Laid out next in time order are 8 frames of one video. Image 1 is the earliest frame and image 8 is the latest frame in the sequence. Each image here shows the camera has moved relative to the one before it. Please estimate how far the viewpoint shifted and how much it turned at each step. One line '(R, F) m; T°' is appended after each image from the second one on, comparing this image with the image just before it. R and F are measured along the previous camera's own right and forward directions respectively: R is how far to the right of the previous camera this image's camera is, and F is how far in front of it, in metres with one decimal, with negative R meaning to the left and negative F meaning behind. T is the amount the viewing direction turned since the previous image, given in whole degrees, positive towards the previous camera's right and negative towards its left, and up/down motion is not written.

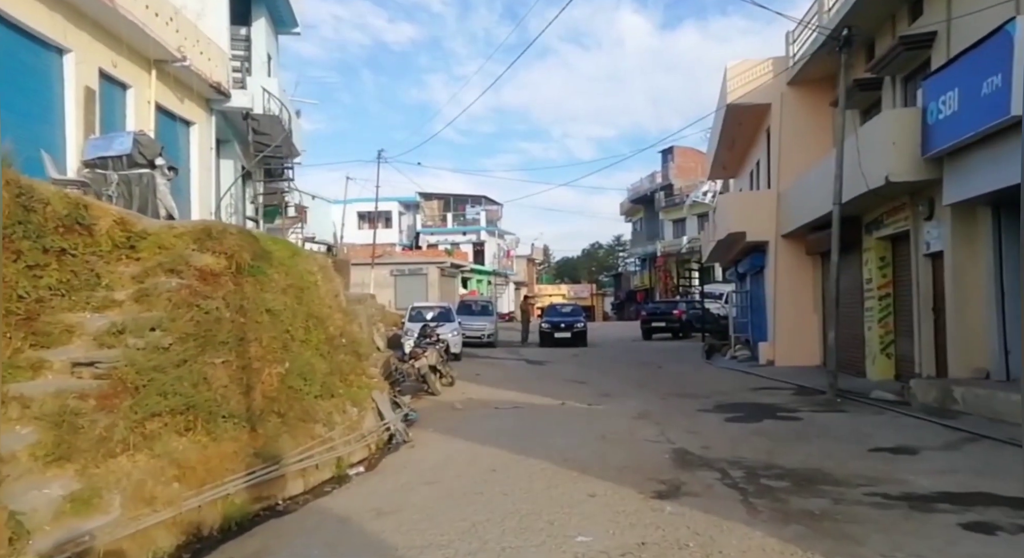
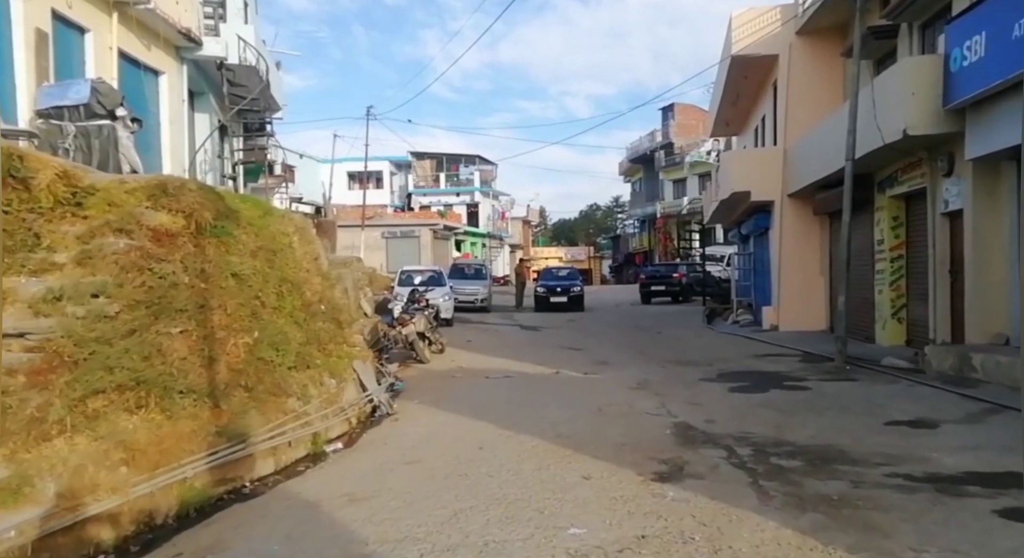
(+0.1, +0.6) m; 0°
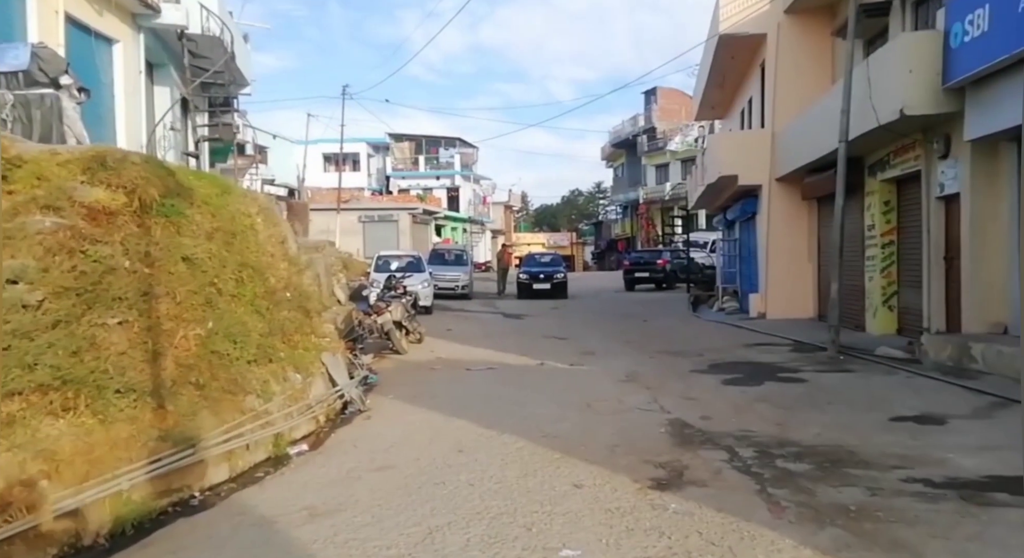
(0.0, +0.6) m; +1°
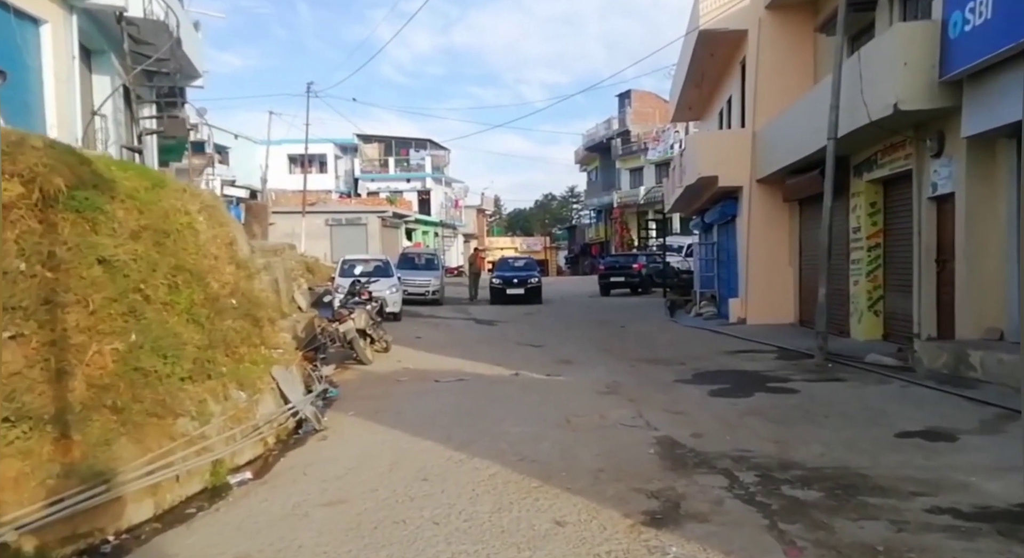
(0.0, +0.7) m; +2°
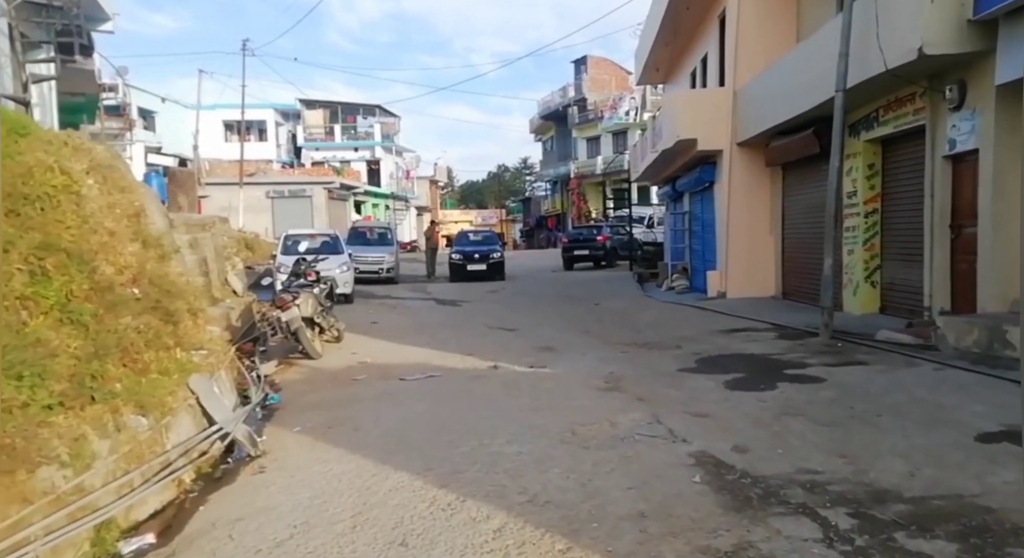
(-0.3, +1.5) m; +4°
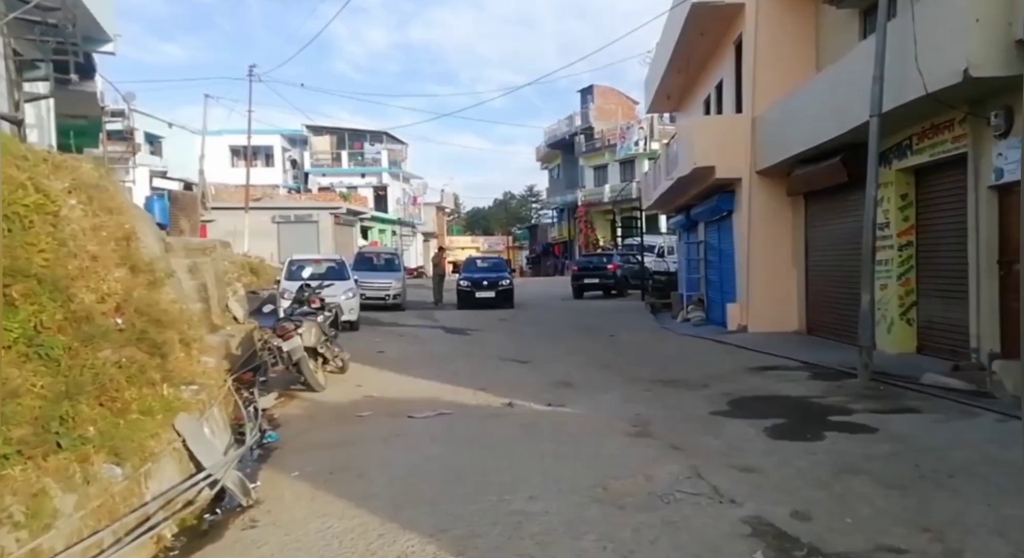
(-0.2, +0.6) m; 0°
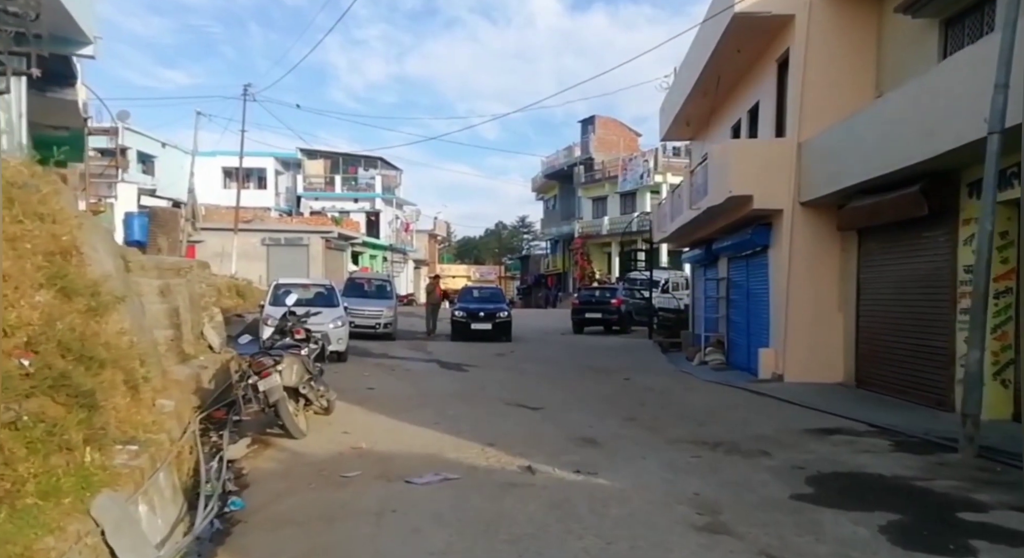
(-0.4, +1.6) m; +1°
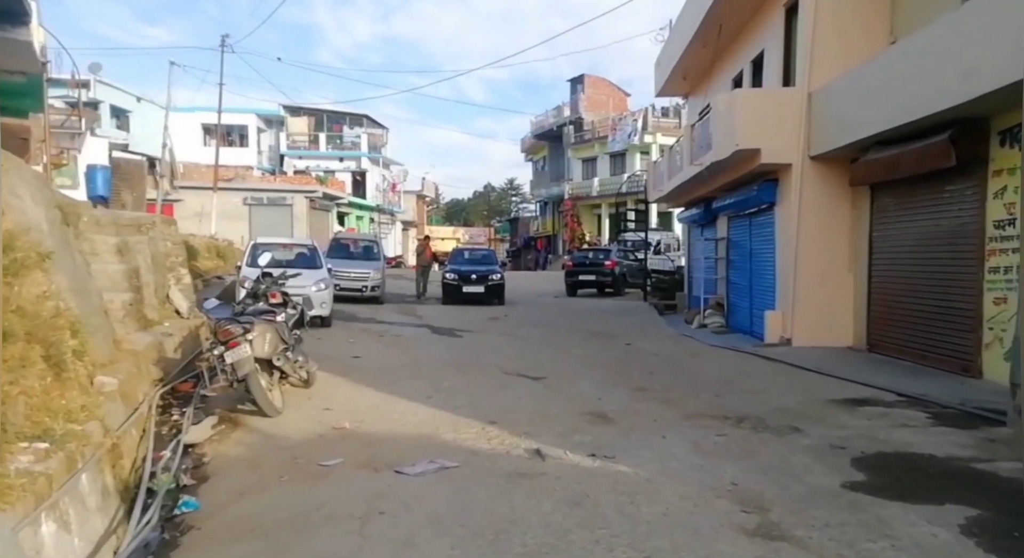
(-0.1, +1.1) m; +1°
